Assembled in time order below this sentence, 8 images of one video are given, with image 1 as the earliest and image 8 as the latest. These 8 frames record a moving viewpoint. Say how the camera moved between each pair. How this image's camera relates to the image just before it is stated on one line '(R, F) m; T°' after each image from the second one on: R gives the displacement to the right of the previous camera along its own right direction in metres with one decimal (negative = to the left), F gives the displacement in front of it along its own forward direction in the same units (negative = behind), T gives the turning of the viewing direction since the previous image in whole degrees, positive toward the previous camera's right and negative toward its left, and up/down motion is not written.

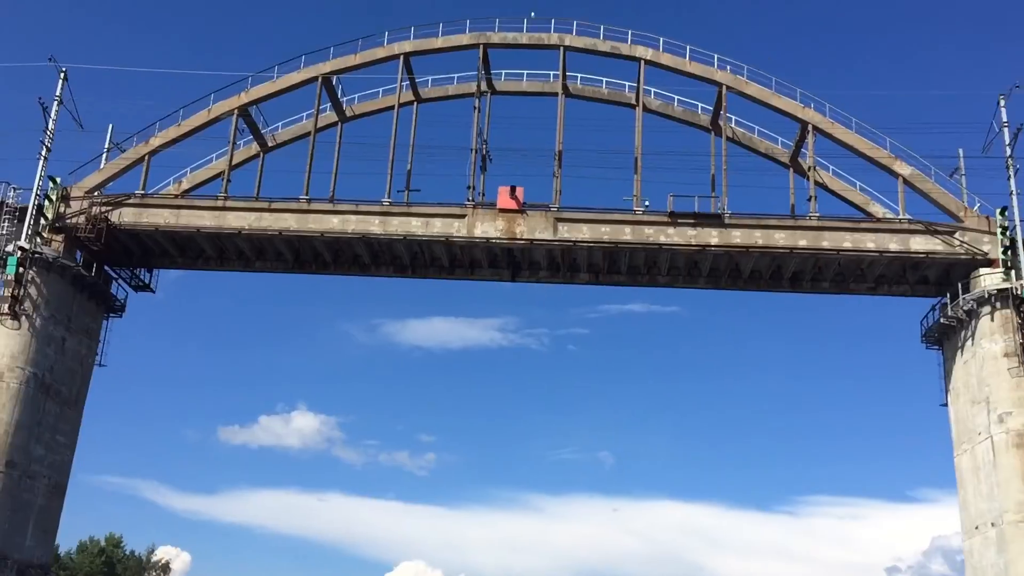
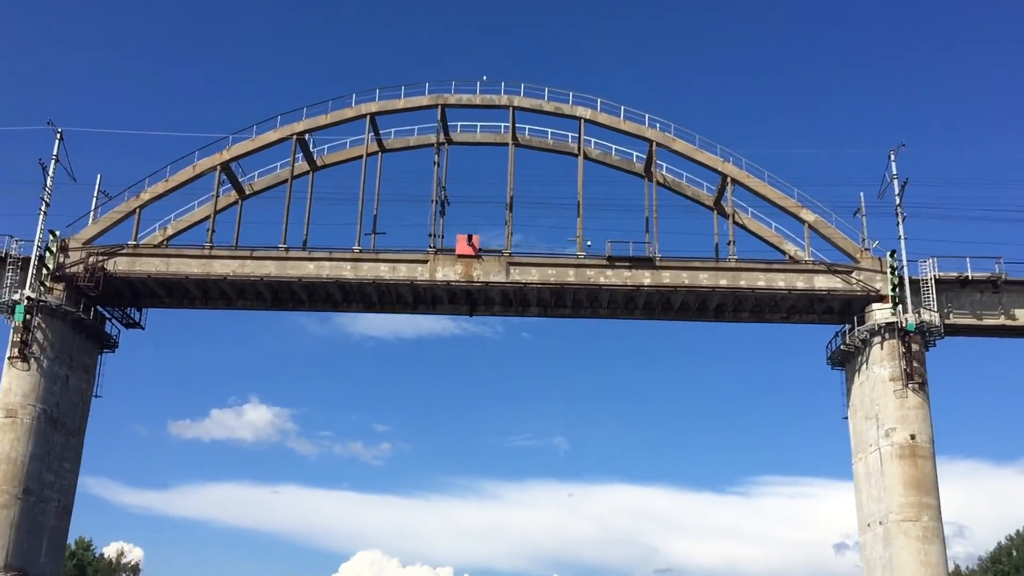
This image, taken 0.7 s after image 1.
(-0.2, -4.0) m; +3°
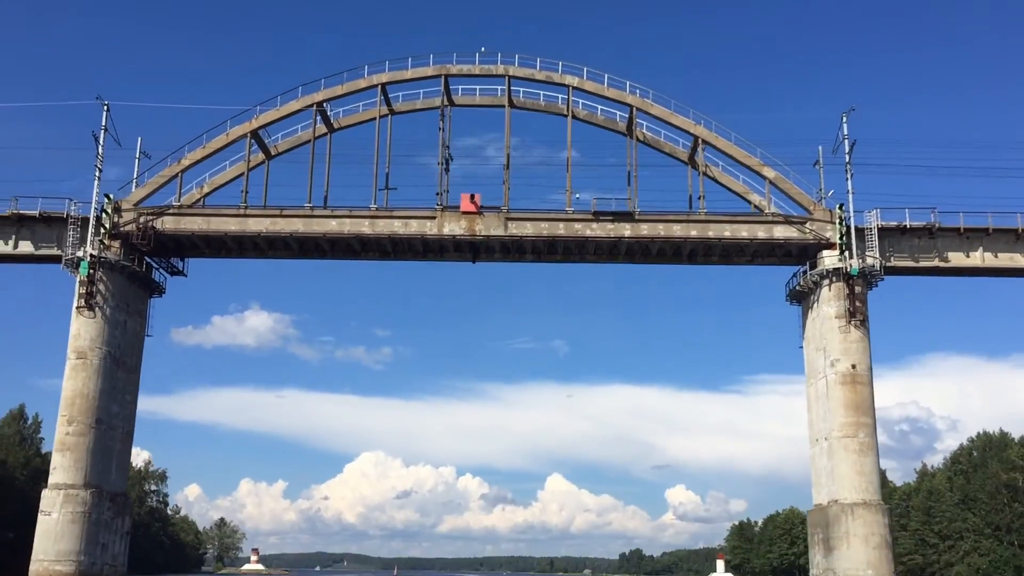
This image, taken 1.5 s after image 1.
(0.0, -4.8) m; 0°
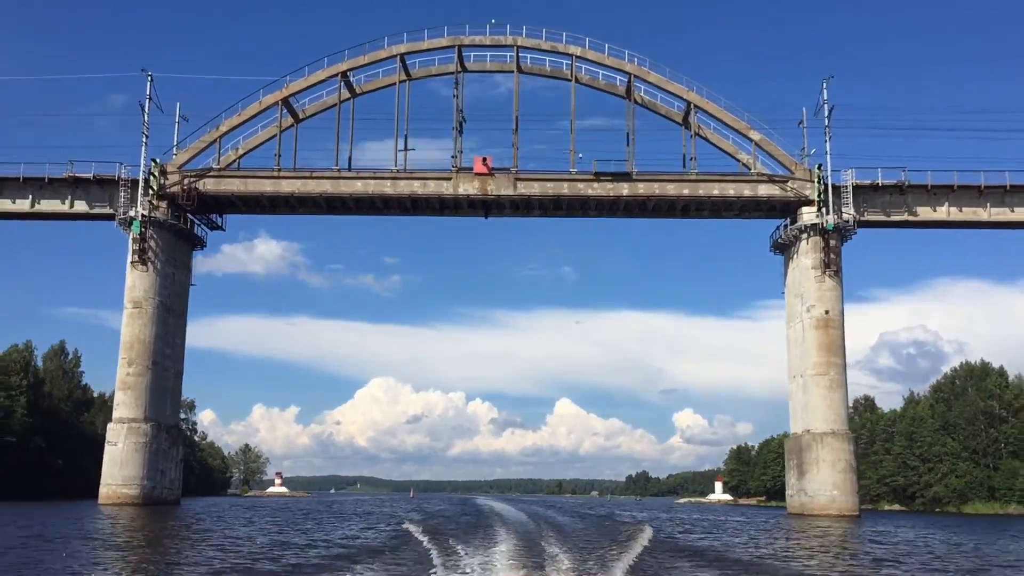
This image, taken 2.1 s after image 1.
(0.0, -4.1) m; -1°
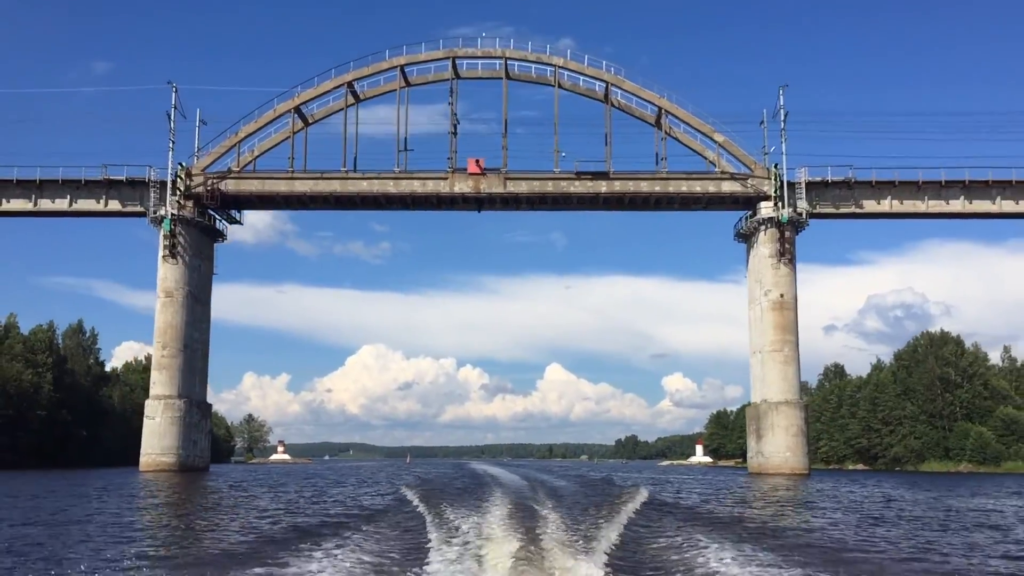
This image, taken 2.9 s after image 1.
(-0.1, -5.2) m; +1°
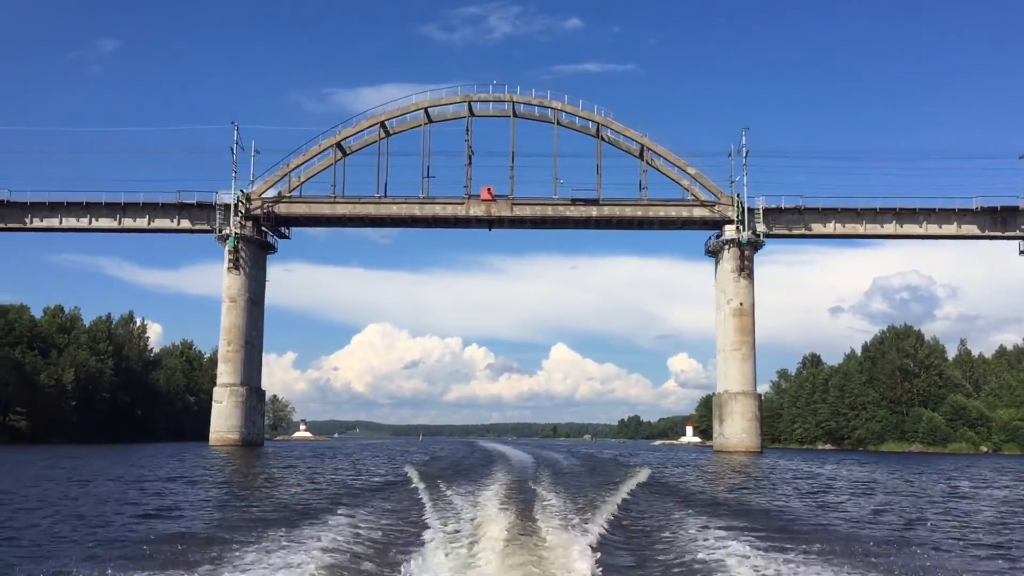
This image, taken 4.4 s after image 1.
(+0.1, -9.5) m; 0°
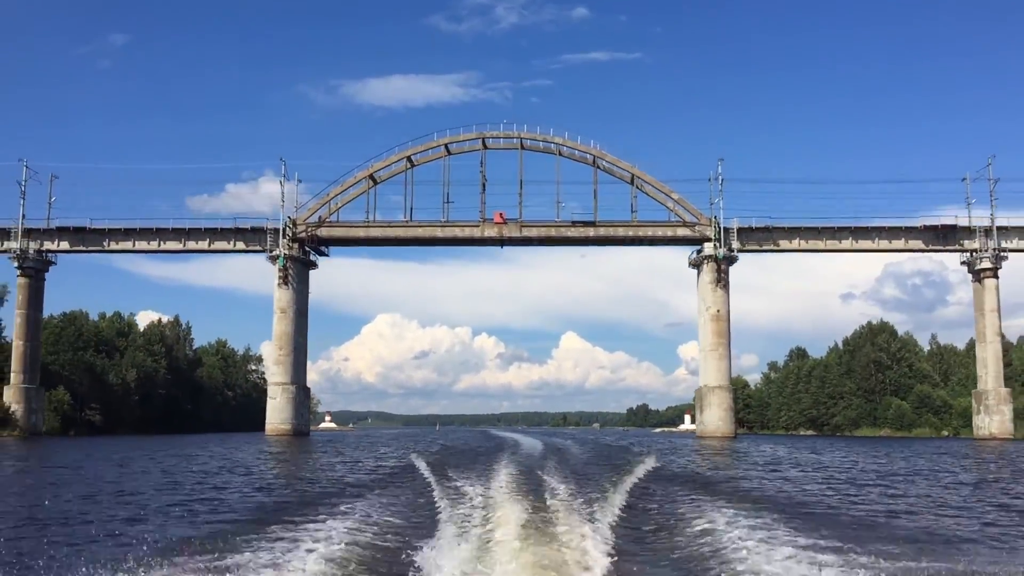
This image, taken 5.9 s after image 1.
(0.0, -9.5) m; -1°
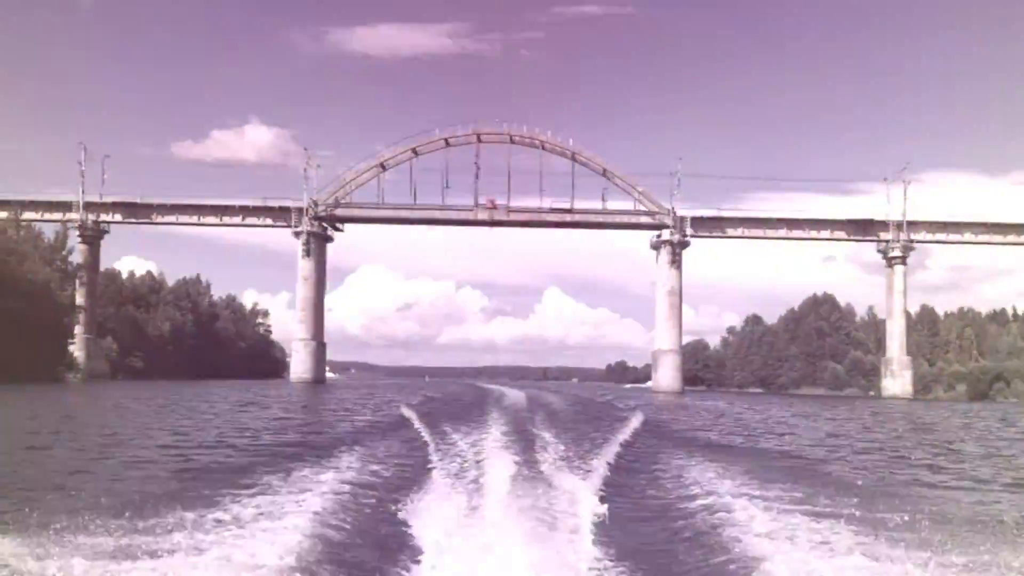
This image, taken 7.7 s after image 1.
(-0.3, -12.3) m; +1°
